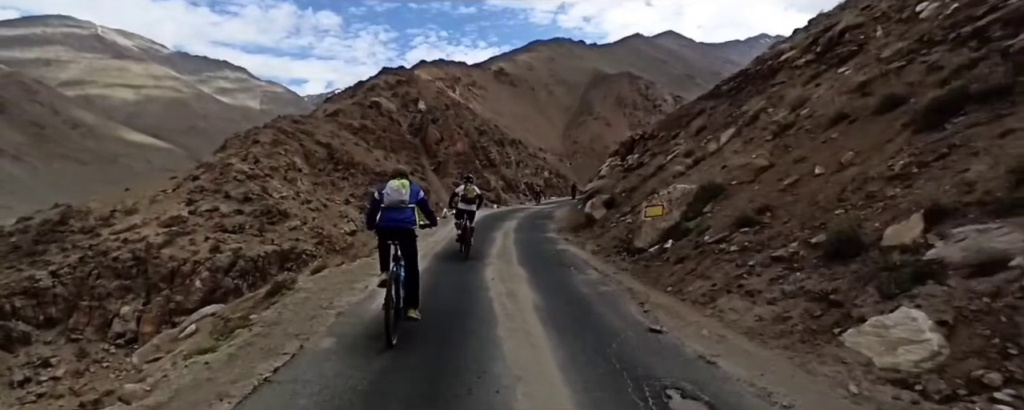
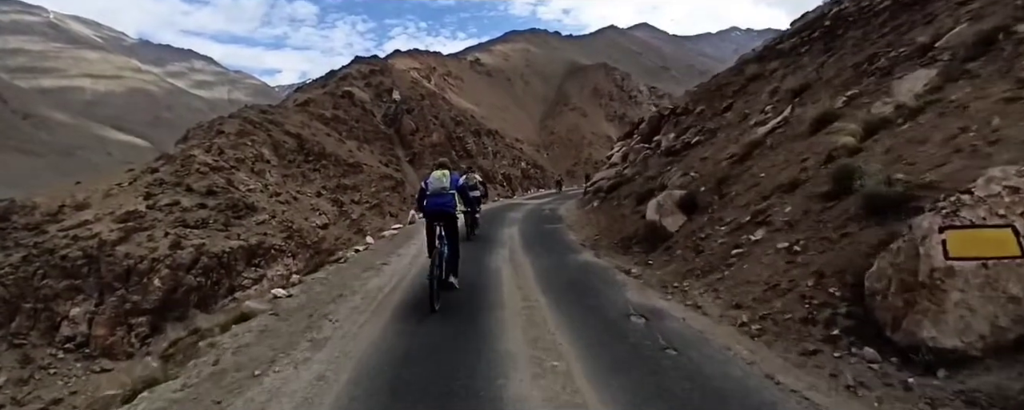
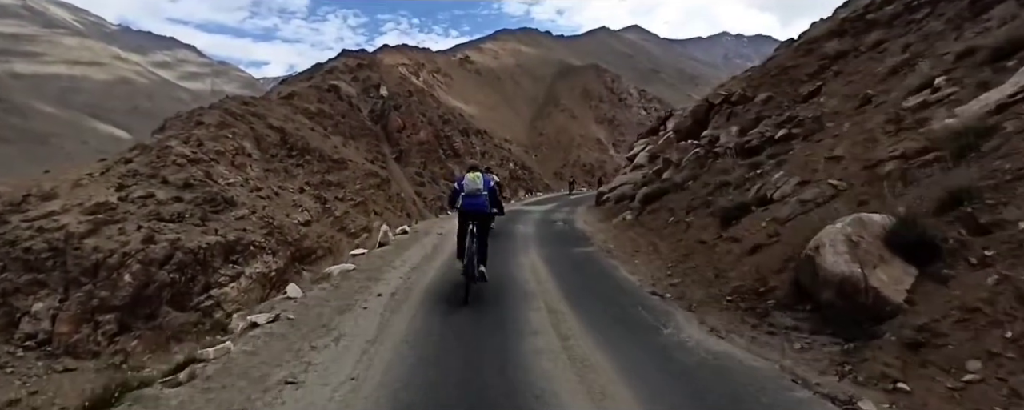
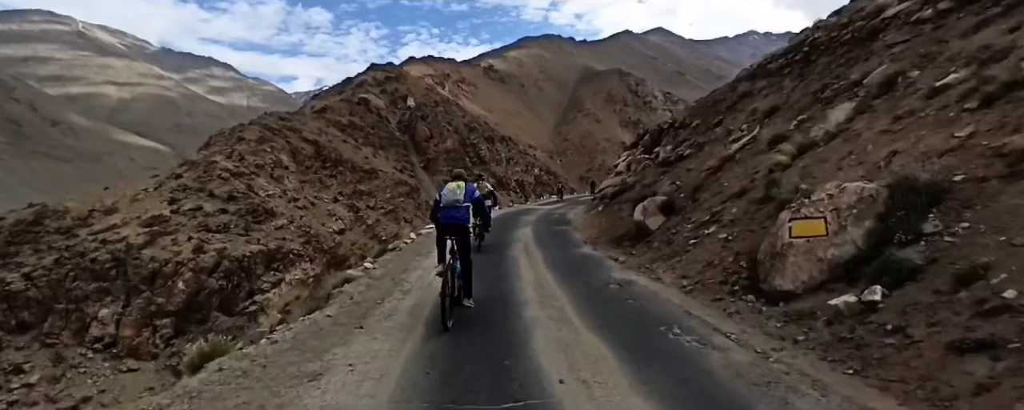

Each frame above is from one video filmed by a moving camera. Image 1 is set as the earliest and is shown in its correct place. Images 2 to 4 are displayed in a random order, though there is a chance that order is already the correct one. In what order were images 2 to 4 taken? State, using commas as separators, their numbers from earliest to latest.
4, 2, 3
